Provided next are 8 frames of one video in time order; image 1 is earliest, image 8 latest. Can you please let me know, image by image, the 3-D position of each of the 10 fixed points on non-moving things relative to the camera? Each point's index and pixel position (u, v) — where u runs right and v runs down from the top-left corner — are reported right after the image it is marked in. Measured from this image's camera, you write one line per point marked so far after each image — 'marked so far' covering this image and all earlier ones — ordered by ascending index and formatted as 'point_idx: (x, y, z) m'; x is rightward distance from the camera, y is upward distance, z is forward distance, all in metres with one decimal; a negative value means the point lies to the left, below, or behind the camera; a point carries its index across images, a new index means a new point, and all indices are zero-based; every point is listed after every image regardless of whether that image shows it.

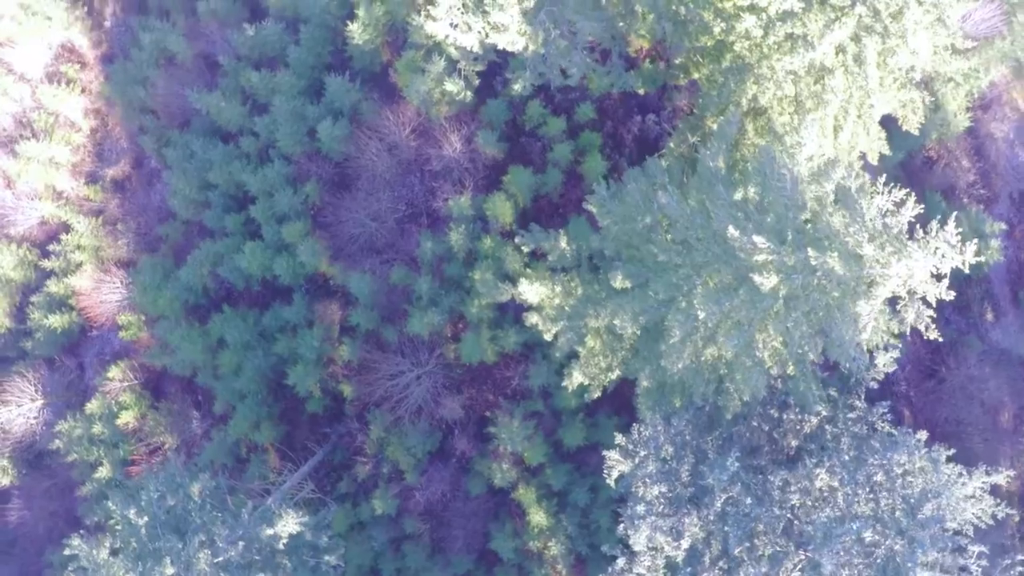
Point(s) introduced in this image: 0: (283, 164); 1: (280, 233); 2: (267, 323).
0: (-5.9, +3.2, +18.7) m
1: (-5.9, +1.4, +18.5) m
2: (-6.4, -0.9, +18.8) m
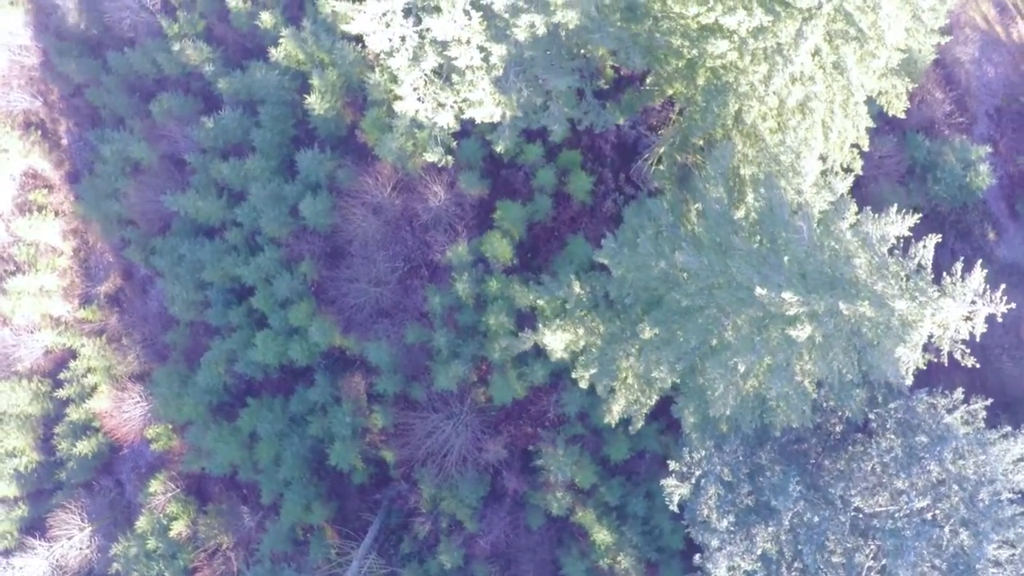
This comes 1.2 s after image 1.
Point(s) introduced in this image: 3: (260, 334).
0: (-6.1, +1.0, +18.7) m
1: (-5.7, -0.8, +18.5) m
2: (-5.7, -3.1, +18.8) m
3: (-6.4, -1.2, +18.4) m
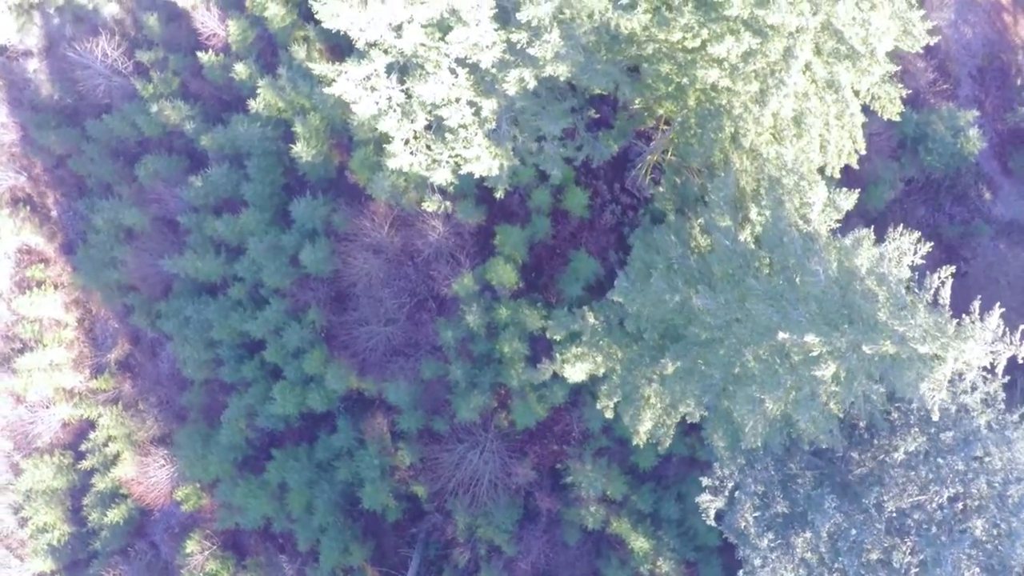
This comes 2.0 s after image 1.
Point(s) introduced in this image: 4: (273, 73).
0: (-6.0, -0.3, +18.6) m
1: (-5.4, -2.0, +18.5) m
2: (-5.0, -4.3, +18.8) m
3: (-6.0, -2.5, +18.4) m
4: (-6.6, +5.9, +19.8) m
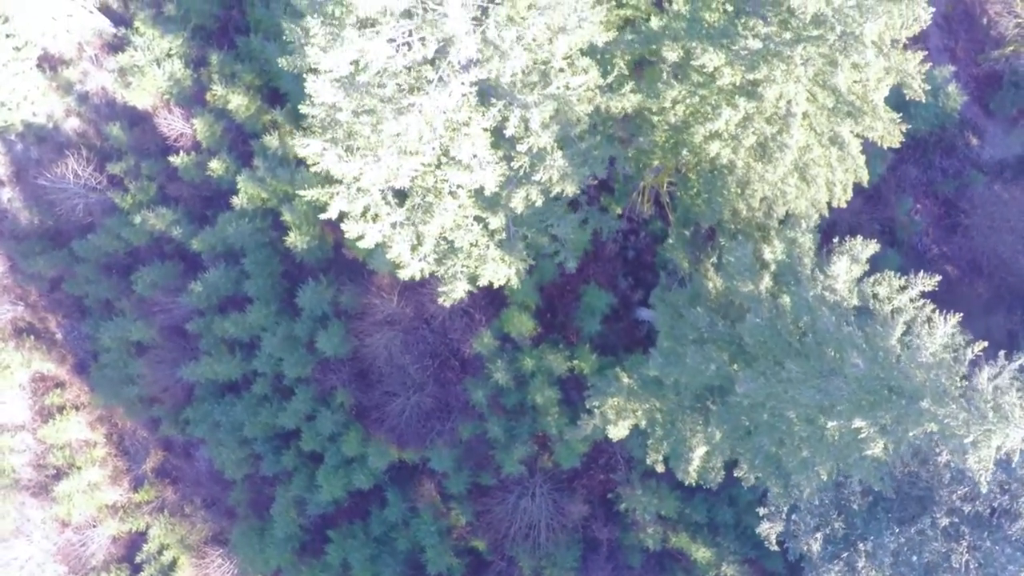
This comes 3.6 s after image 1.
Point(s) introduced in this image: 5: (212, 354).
0: (-5.4, -2.6, +18.7) m
1: (-4.4, -4.2, +18.6) m
2: (-3.6, -6.4, +19.0) m
3: (-4.9, -4.8, +18.5) m
4: (-7.2, +3.4, +19.6) m
5: (-8.1, -1.8, +19.5) m
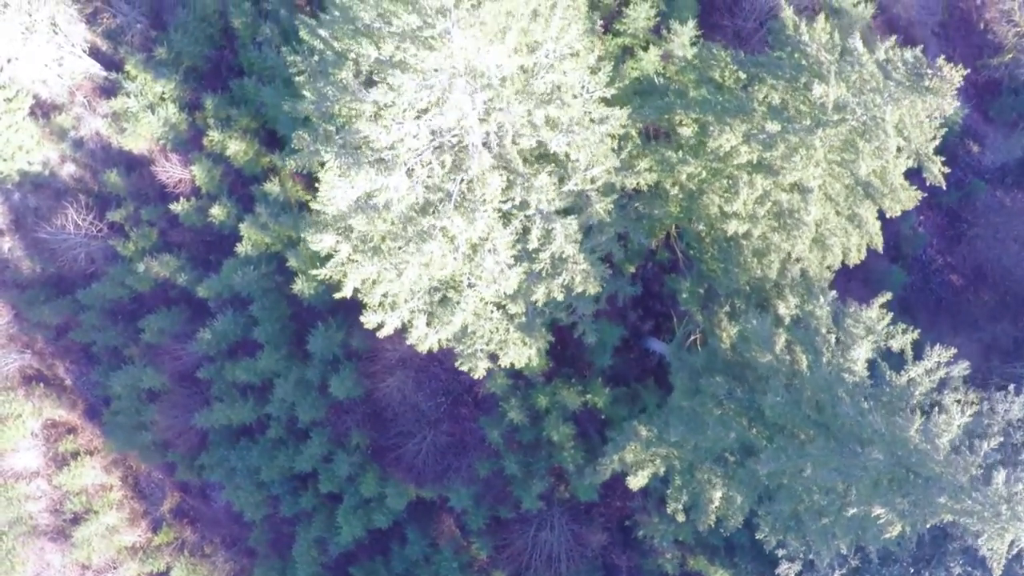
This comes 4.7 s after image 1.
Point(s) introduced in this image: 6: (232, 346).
0: (-5.0, -3.8, +18.8) m
1: (-4.0, -5.3, +18.7) m
2: (-3.1, -7.4, +19.2) m
3: (-4.5, -5.9, +18.7) m
4: (-7.1, +2.2, +19.5) m
5: (-7.8, -3.0, +19.6) m
6: (-7.7, -1.6, +19.7) m
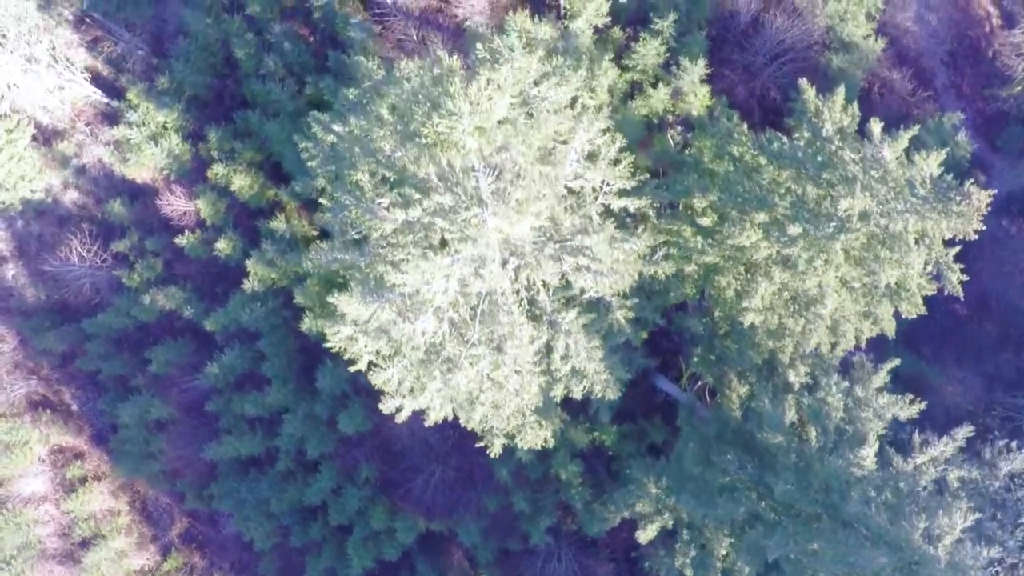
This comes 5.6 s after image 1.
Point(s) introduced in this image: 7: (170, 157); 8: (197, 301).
0: (-4.8, -4.7, +18.9) m
1: (-3.8, -6.2, +18.9) m
2: (-2.9, -8.3, +19.4) m
3: (-4.3, -6.8, +18.9) m
4: (-6.9, +1.2, +19.4) m
5: (-7.6, -3.9, +19.6) m
6: (-7.5, -2.5, +19.7) m
7: (-9.3, +3.6, +19.7) m
8: (-8.7, -0.4, +19.8) m
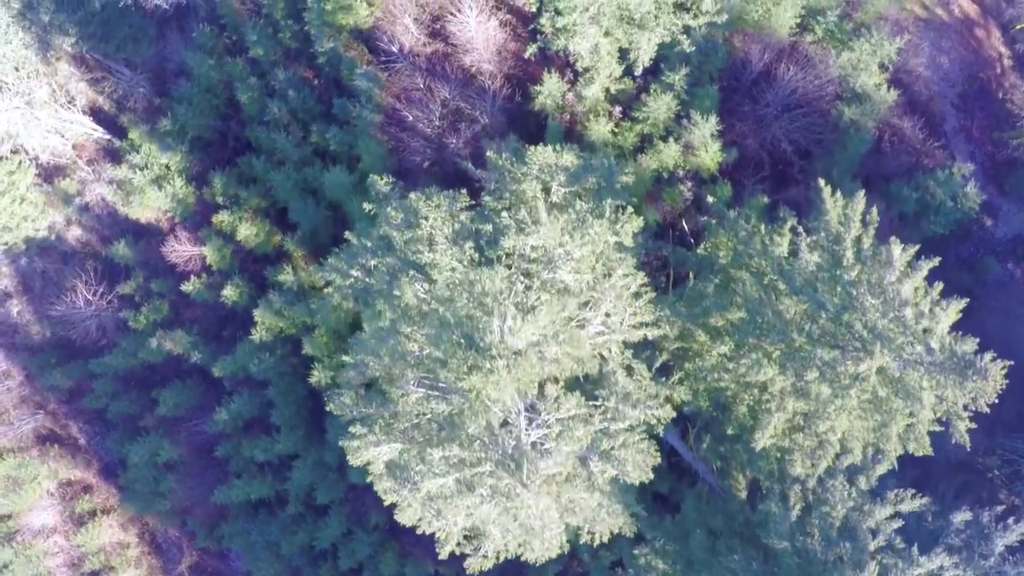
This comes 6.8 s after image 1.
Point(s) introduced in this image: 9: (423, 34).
0: (-4.6, -6.0, +19.1) m
1: (-3.6, -7.5, +19.2) m
2: (-2.7, -9.6, +19.8) m
3: (-4.1, -8.1, +19.1) m
4: (-6.7, 0.0, +19.4) m
5: (-7.4, -5.2, +19.8) m
6: (-7.3, -3.7, +19.8) m
7: (-9.1, +2.4, +19.6) m
8: (-8.5, -1.6, +19.8) m
9: (-2.3, +6.5, +18.3) m
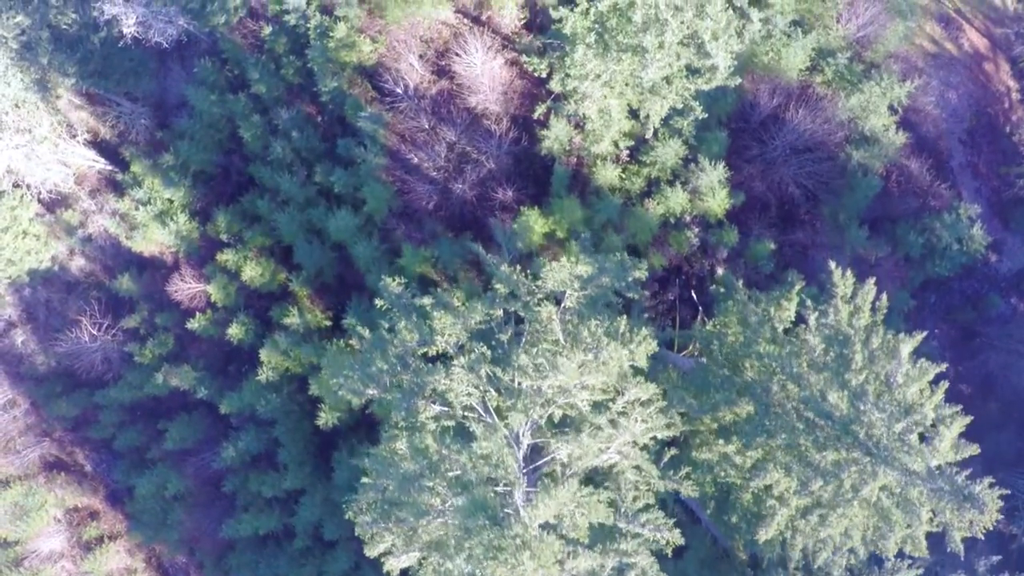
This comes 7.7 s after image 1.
0: (-4.5, -7.0, +19.3) m
1: (-3.5, -8.5, +19.4) m
2: (-2.6, -10.6, +20.1) m
3: (-3.9, -9.1, +19.4) m
4: (-6.5, -1.0, +19.3) m
5: (-7.3, -6.2, +20.0) m
6: (-7.1, -4.7, +20.0) m
7: (-9.0, +1.3, +19.5) m
8: (-8.3, -2.6, +19.8) m
9: (-2.1, +5.4, +18.1) m
